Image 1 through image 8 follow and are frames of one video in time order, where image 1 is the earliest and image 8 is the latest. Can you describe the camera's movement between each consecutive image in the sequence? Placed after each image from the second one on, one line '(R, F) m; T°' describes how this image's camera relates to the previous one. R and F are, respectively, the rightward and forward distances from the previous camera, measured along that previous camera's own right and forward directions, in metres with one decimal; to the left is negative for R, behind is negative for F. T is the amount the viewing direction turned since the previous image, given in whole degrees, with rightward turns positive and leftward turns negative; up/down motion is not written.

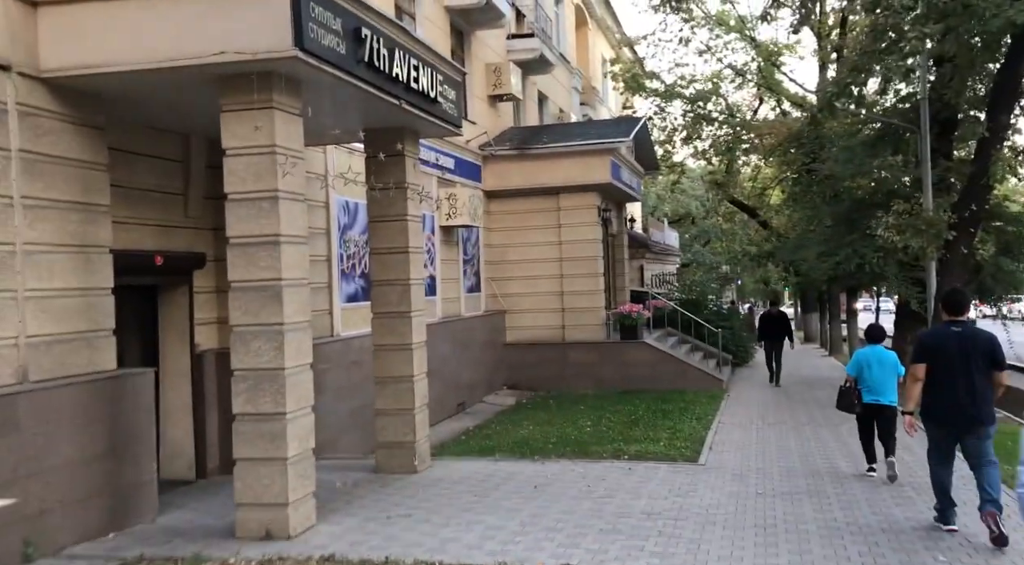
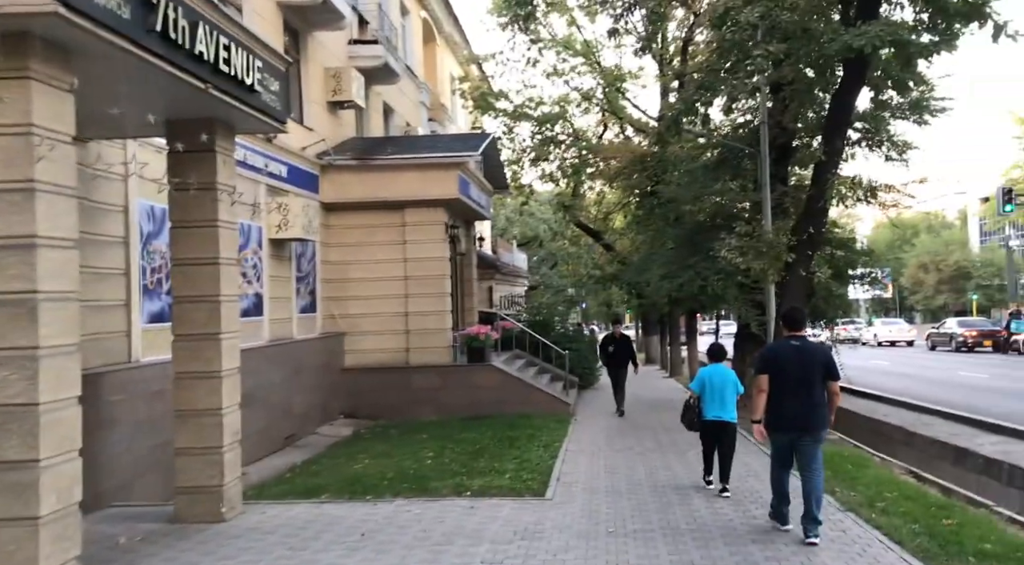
(+0.1, +0.7) m; +9°
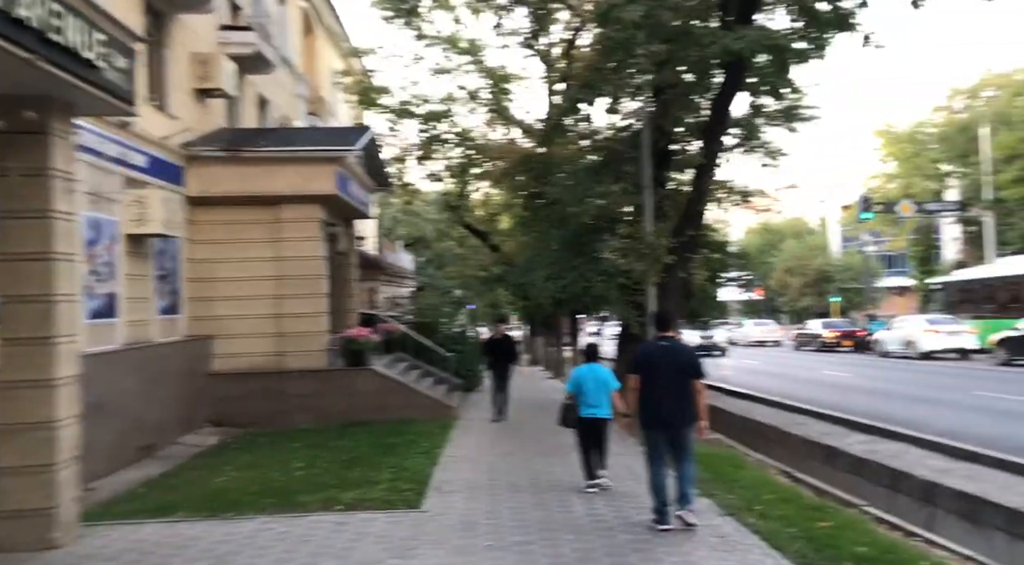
(+0.1, +0.3) m; +7°
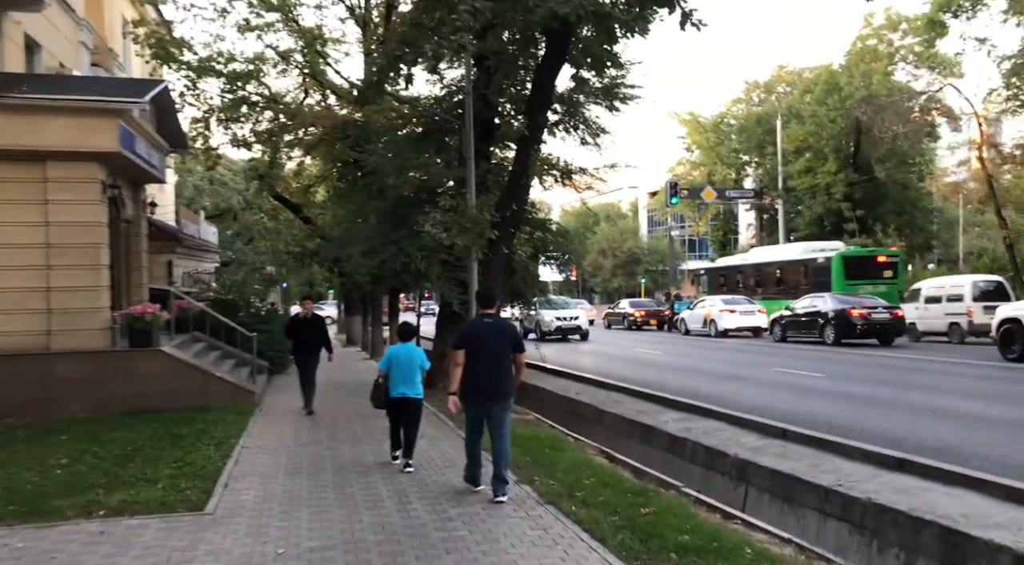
(+0.1, +0.7) m; +11°
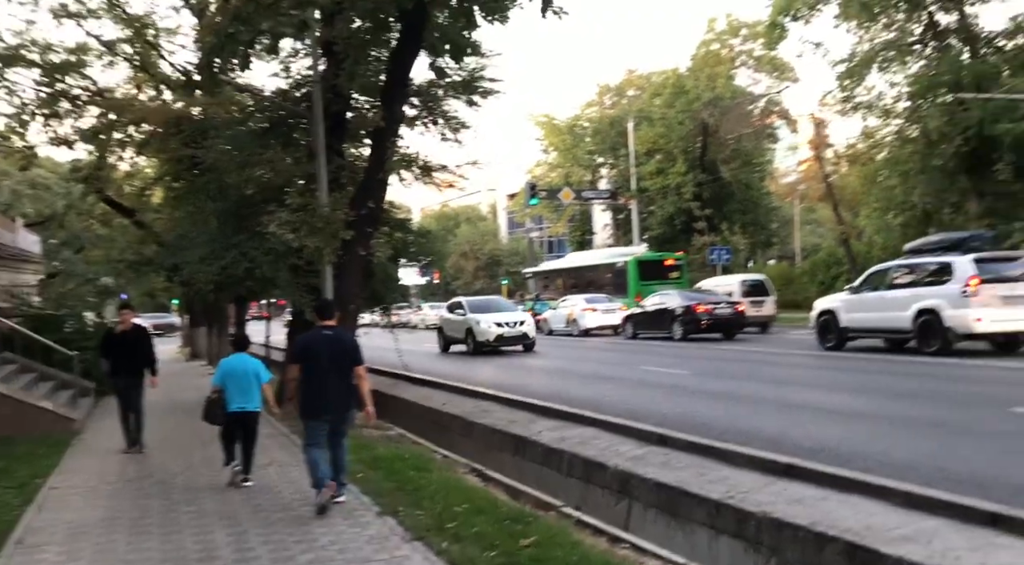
(0.0, +0.9) m; +8°
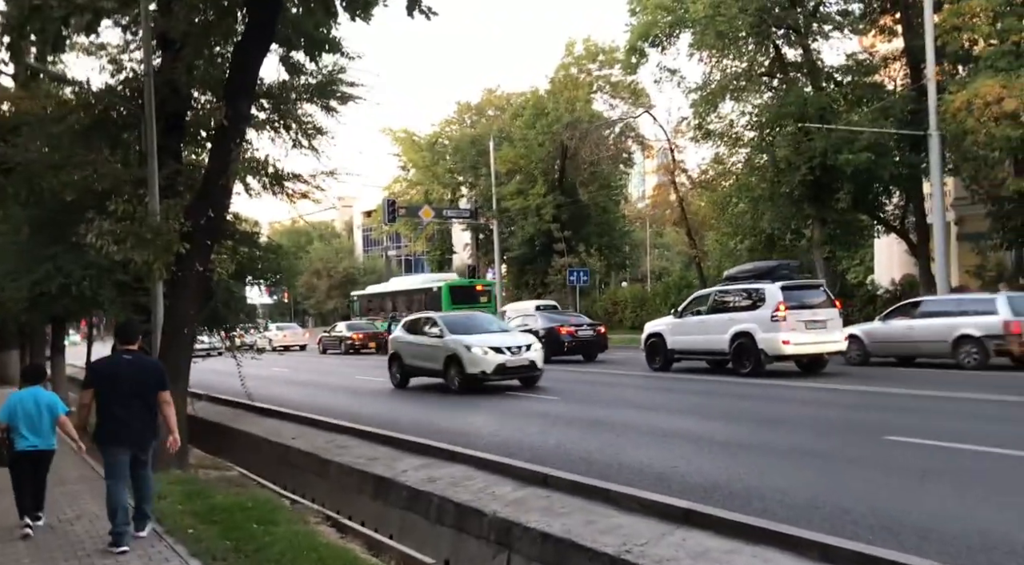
(-0.1, +1.1) m; +9°
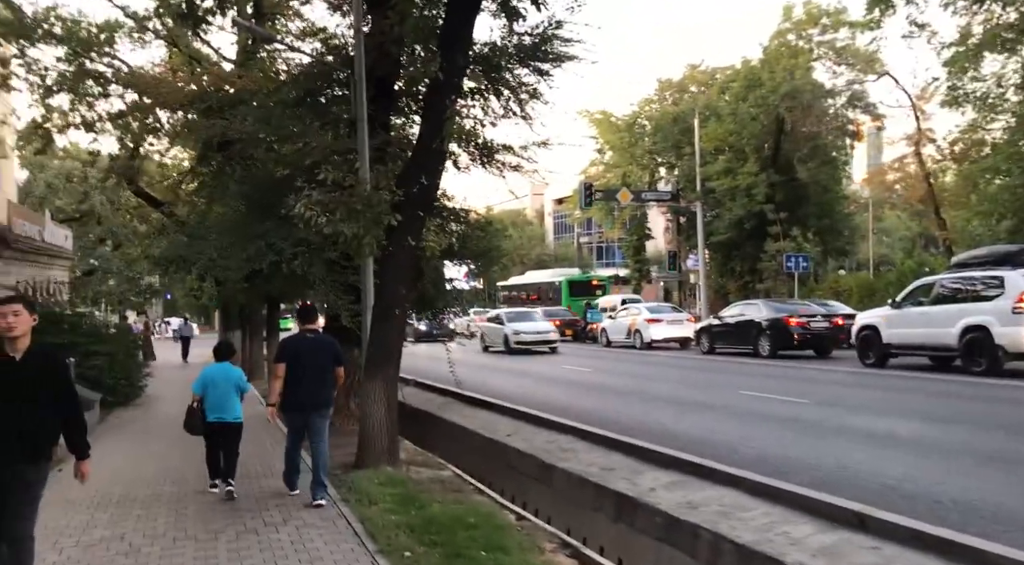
(-0.7, +1.5) m; -11°
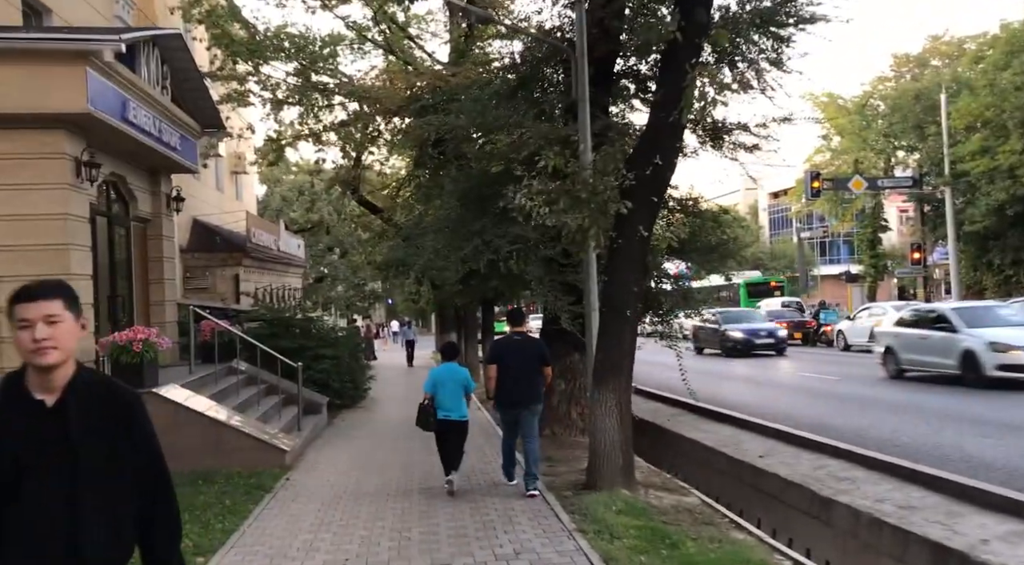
(-0.4, +1.2) m; -12°
